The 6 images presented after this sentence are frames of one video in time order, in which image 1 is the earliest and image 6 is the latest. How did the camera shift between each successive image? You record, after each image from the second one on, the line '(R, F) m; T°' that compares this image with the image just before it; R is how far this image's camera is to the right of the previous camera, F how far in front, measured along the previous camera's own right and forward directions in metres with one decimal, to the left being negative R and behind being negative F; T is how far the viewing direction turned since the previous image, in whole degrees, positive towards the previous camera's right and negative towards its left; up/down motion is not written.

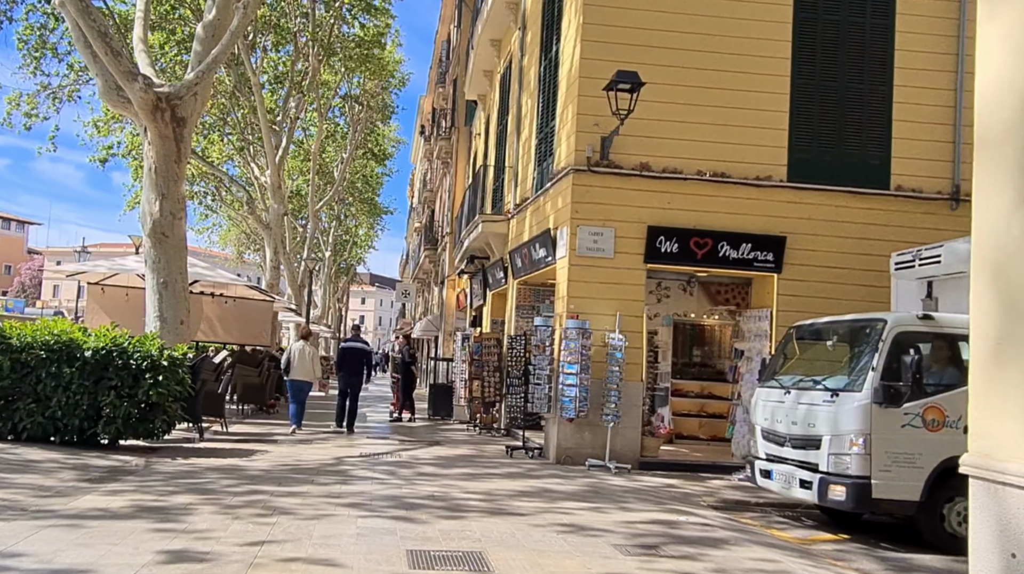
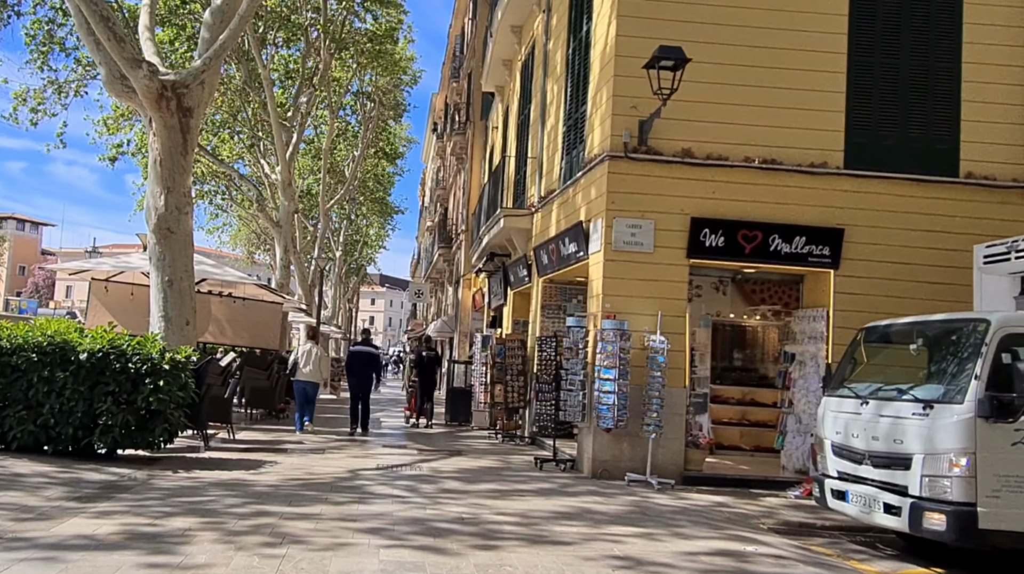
(-0.2, +1.0) m; -1°
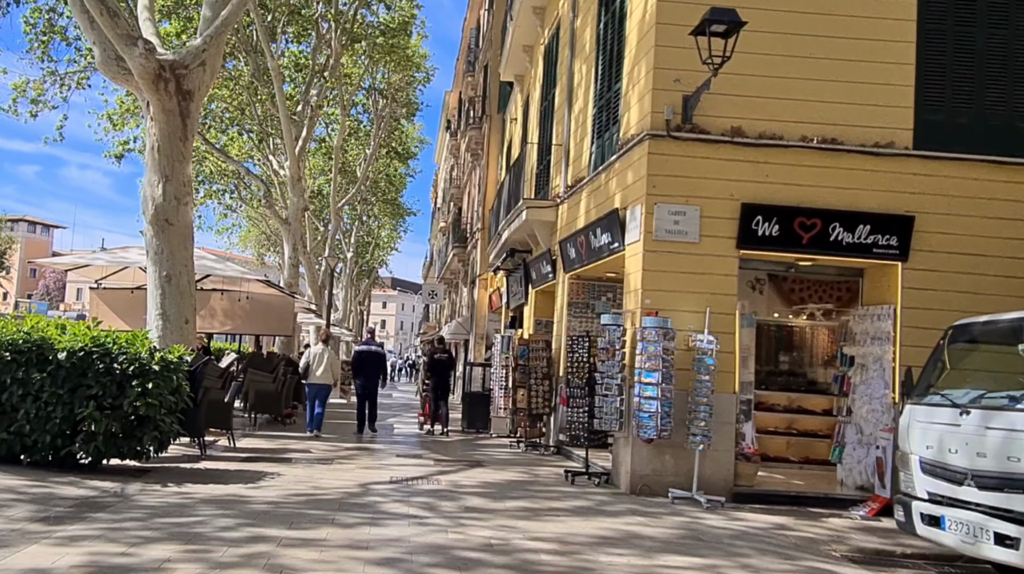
(-0.2, +1.2) m; -1°
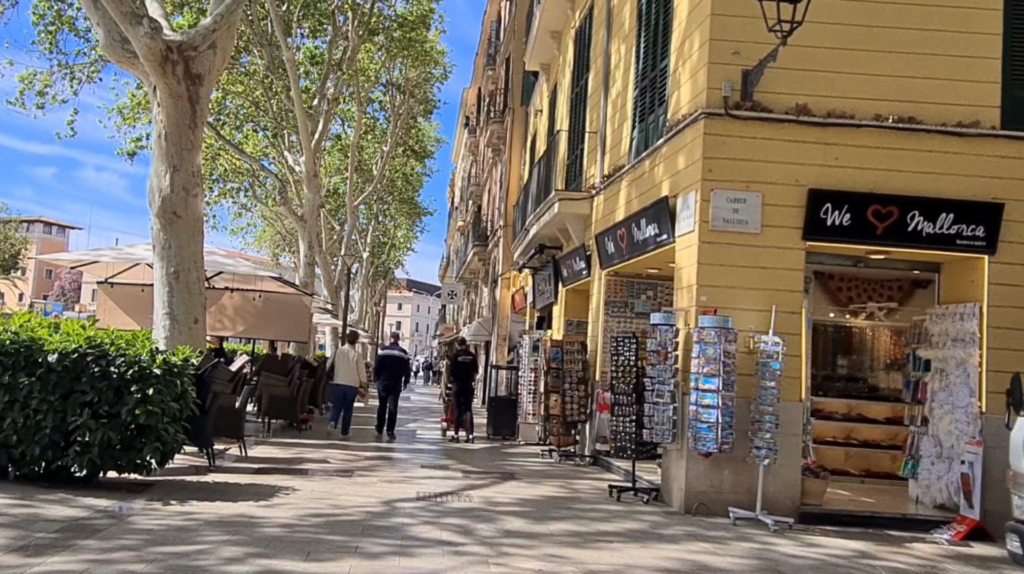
(-0.2, +1.0) m; -1°
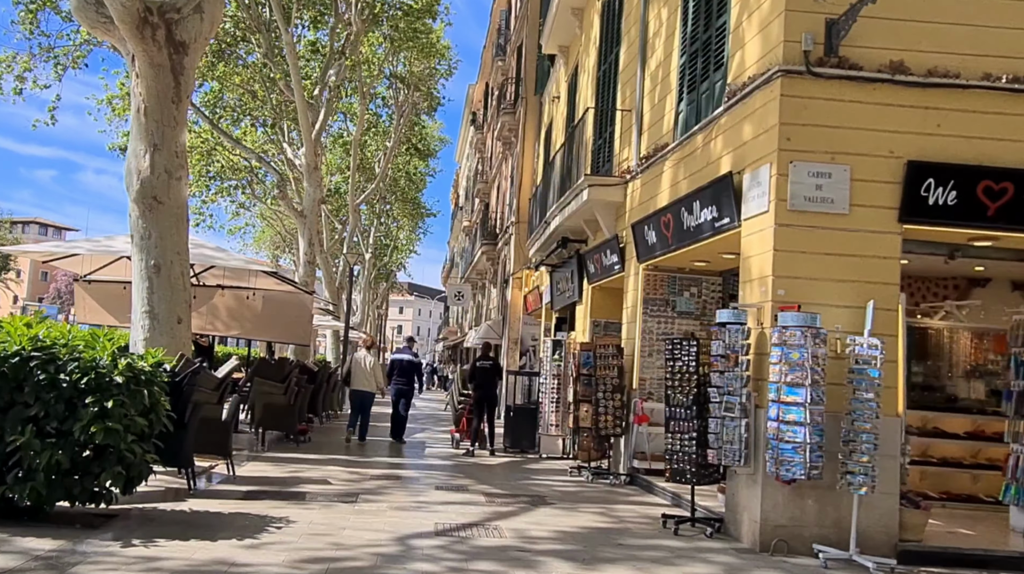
(-0.3, +1.5) m; 0°
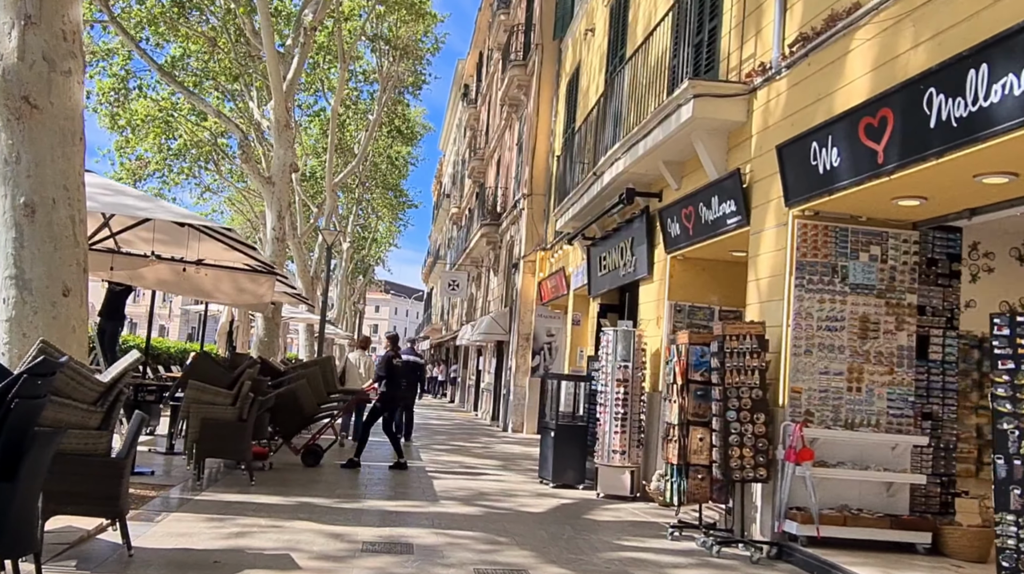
(-0.8, +4.4) m; +1°
